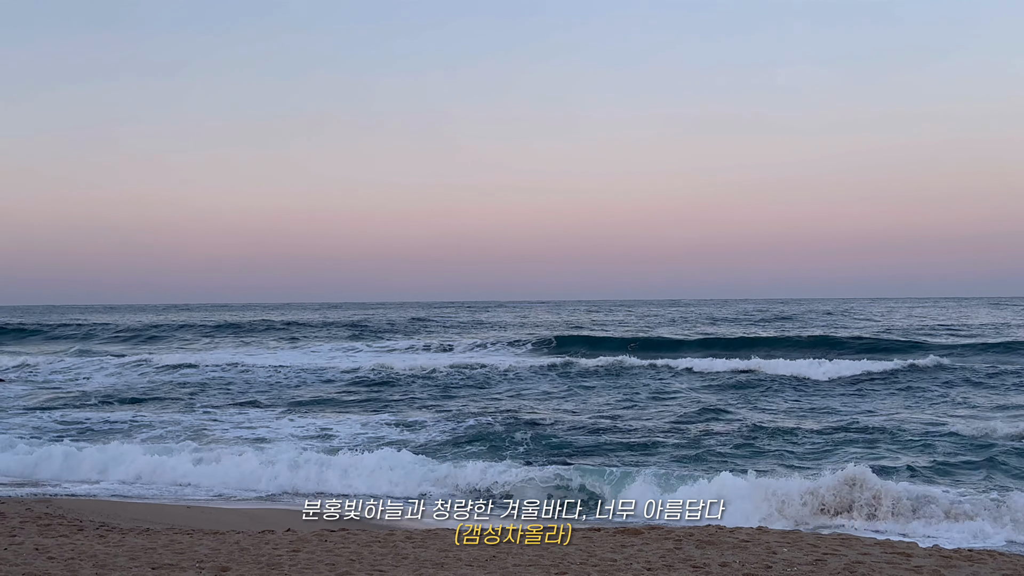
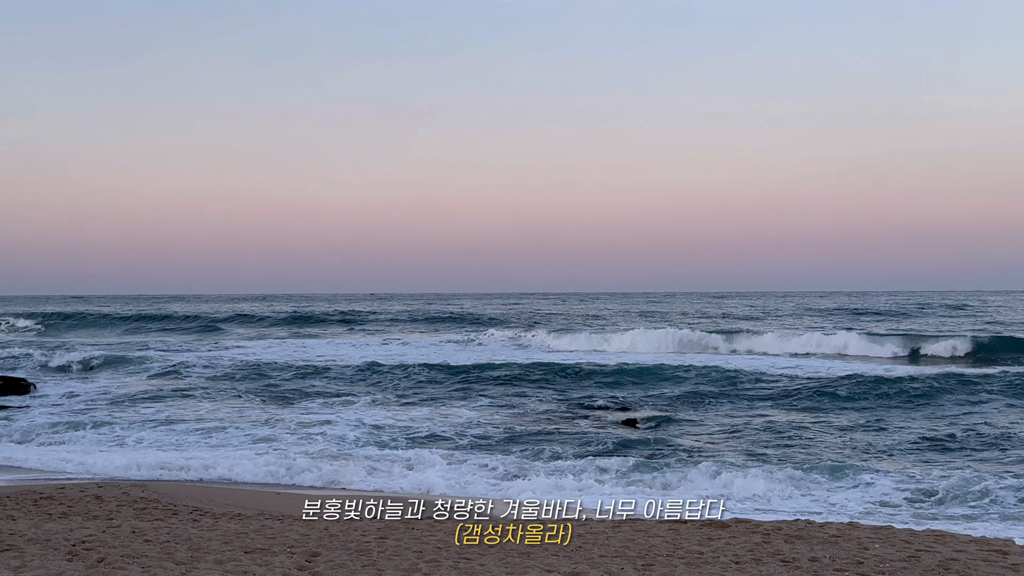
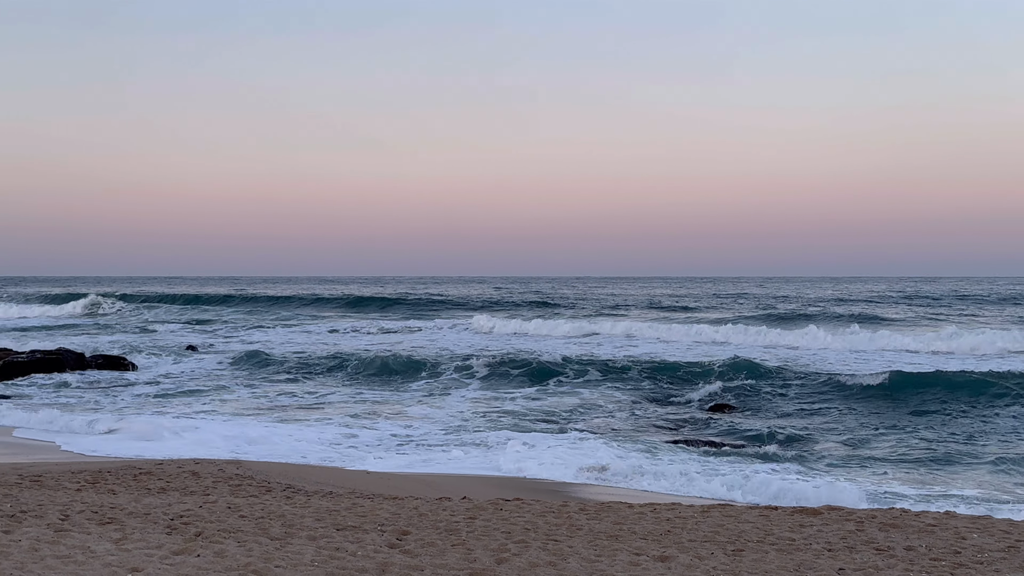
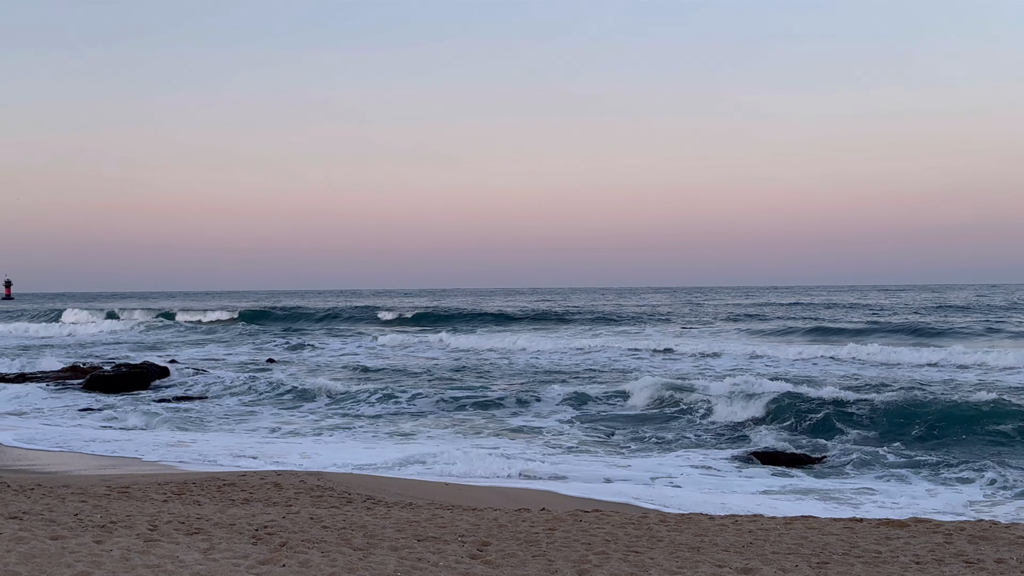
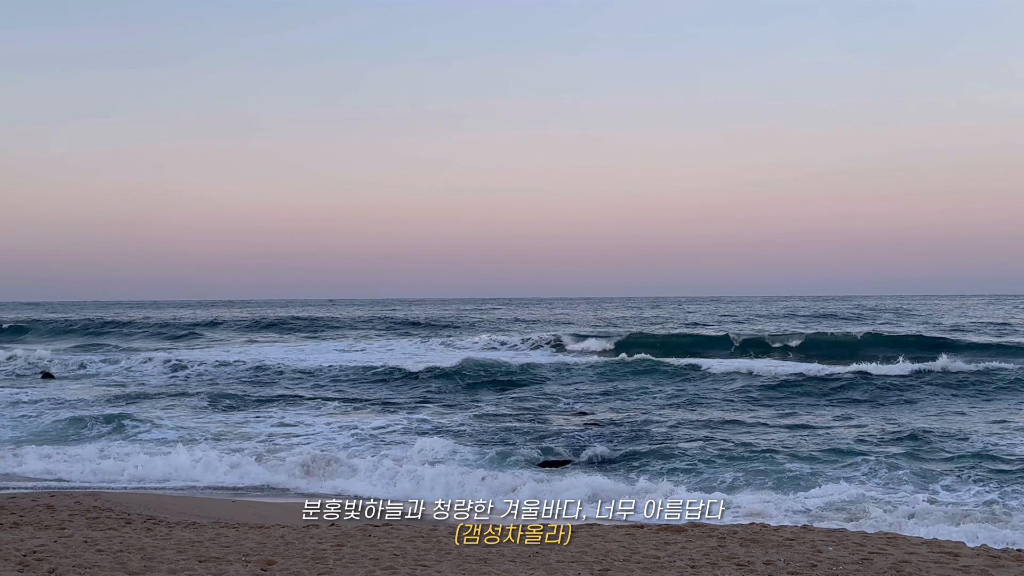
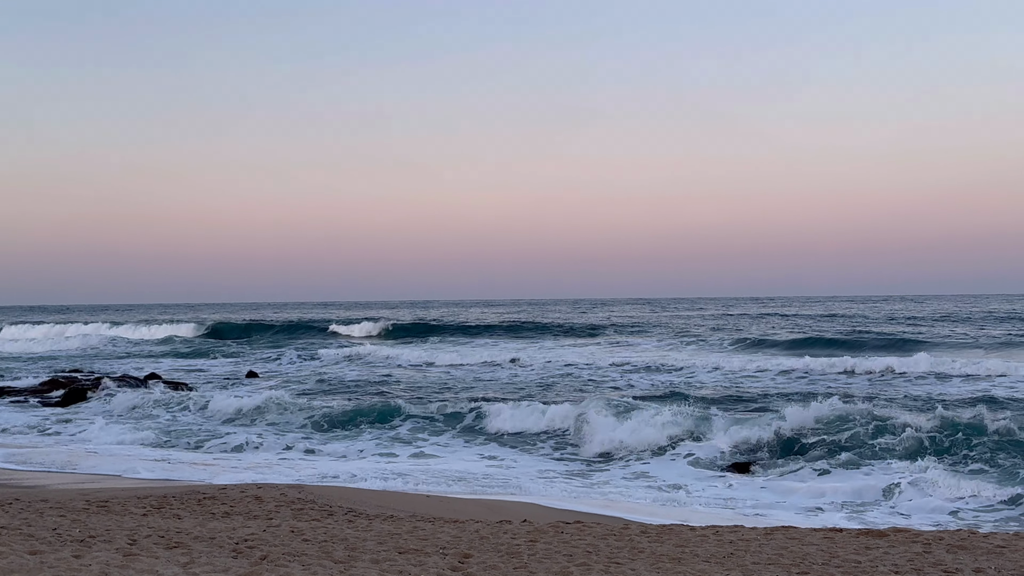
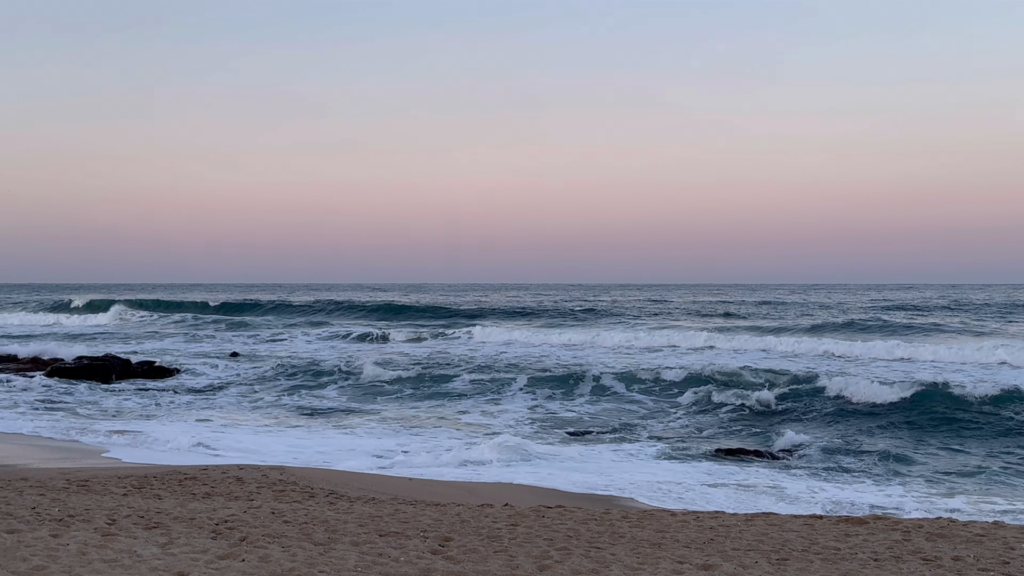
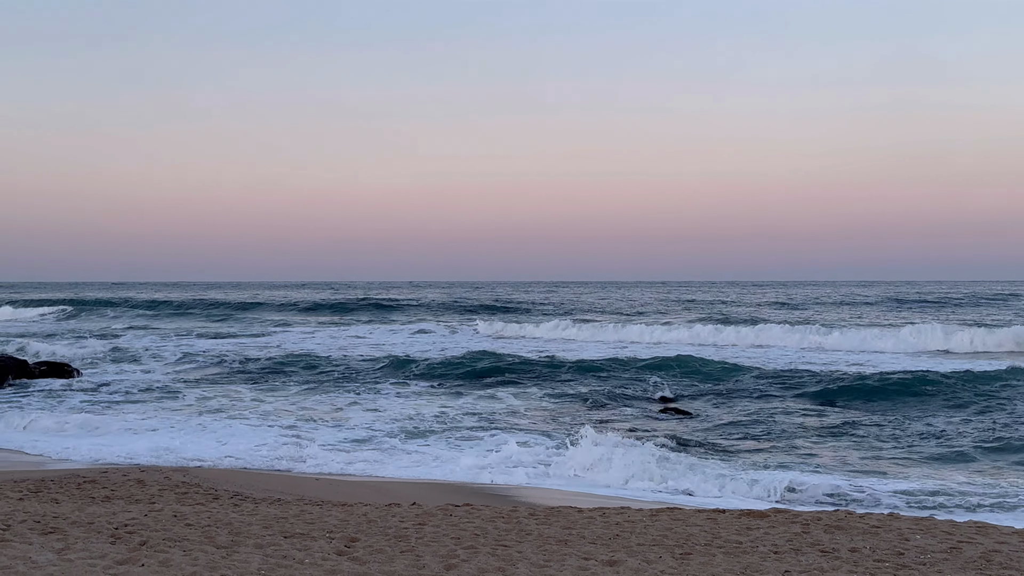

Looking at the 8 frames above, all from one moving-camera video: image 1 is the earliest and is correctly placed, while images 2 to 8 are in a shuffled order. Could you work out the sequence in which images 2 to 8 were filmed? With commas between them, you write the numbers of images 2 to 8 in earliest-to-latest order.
5, 2, 8, 3, 7, 4, 6
